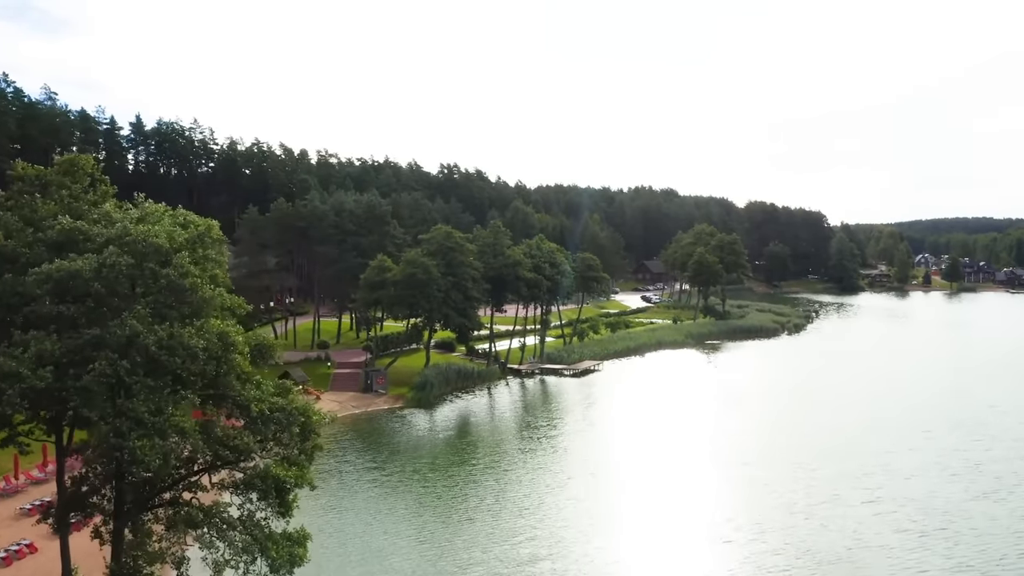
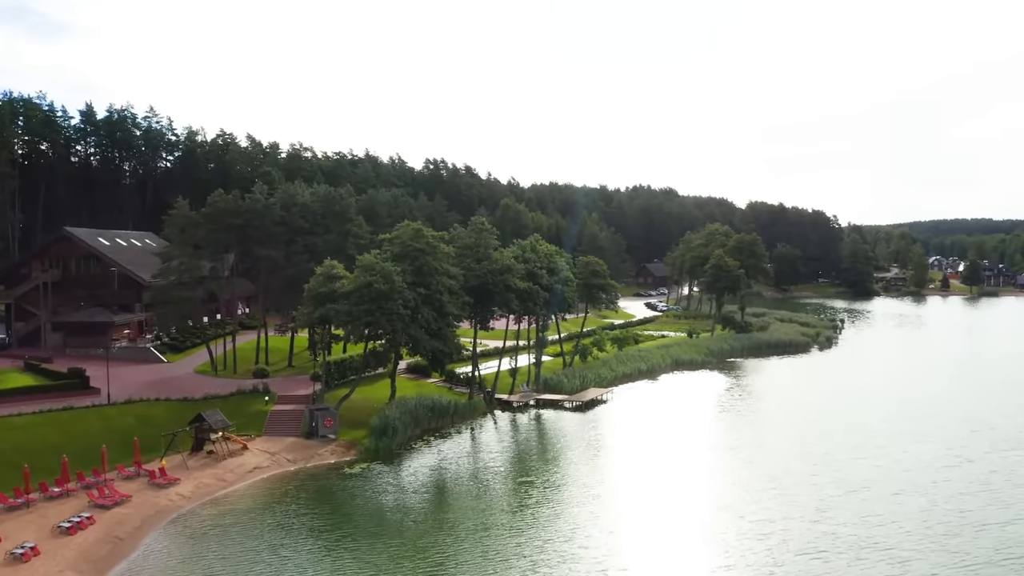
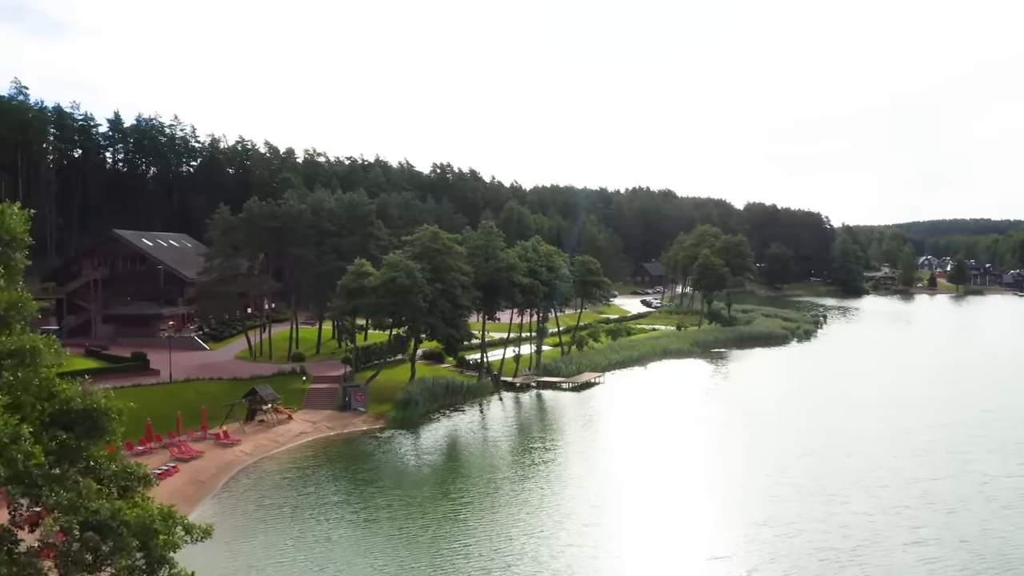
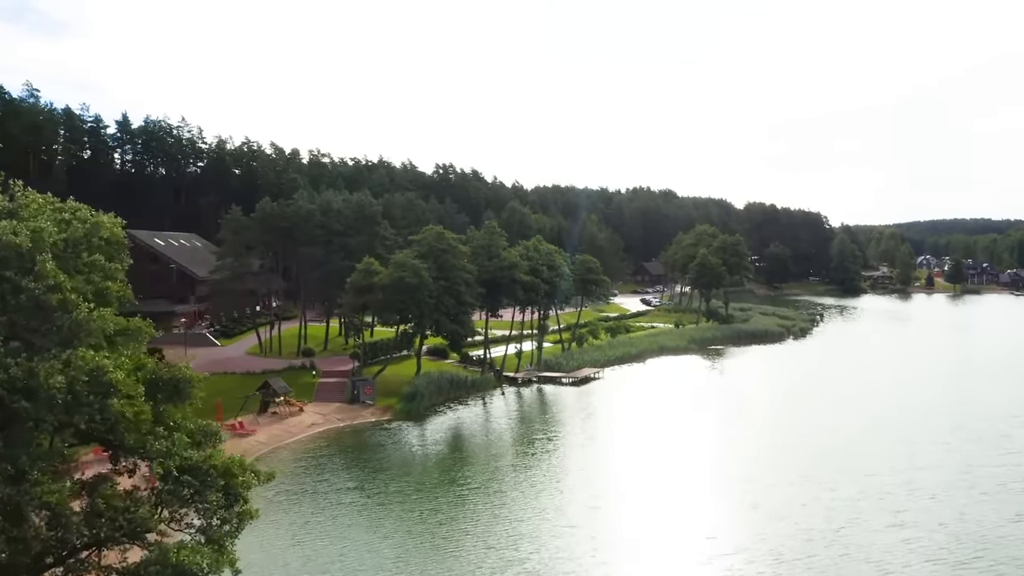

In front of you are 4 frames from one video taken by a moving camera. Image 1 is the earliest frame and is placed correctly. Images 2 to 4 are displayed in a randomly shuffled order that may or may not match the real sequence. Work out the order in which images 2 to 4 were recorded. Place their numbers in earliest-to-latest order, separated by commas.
4, 3, 2
